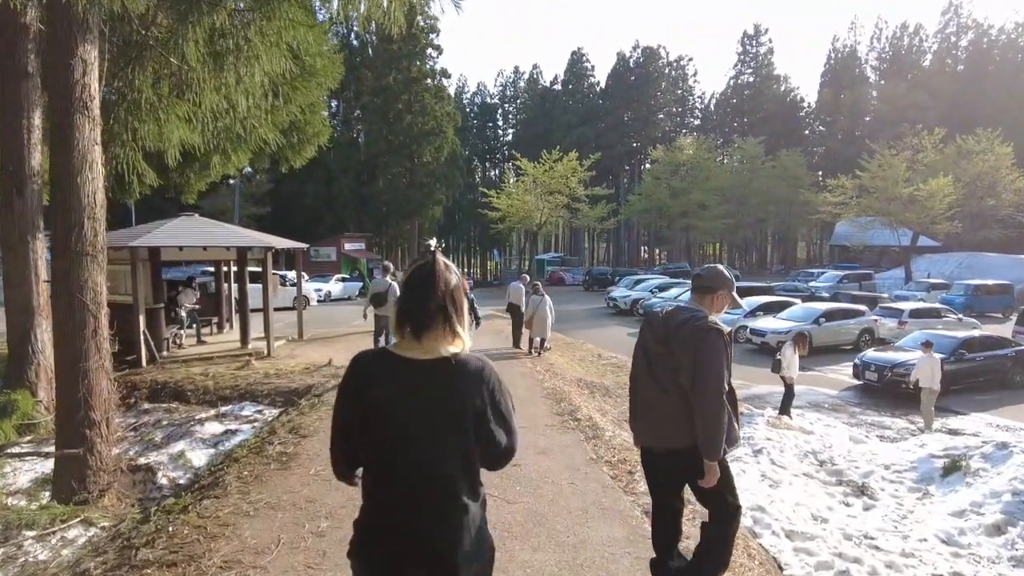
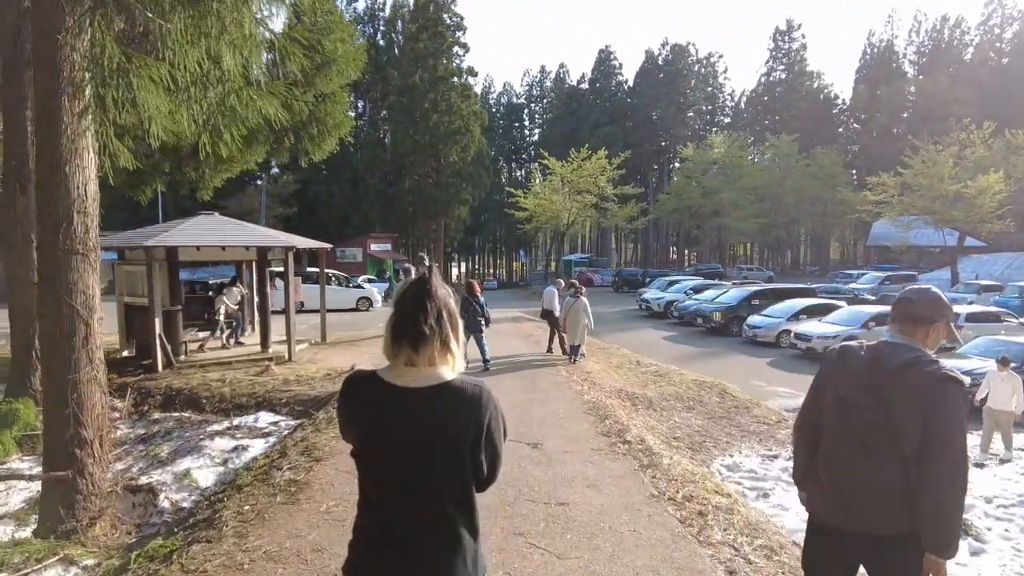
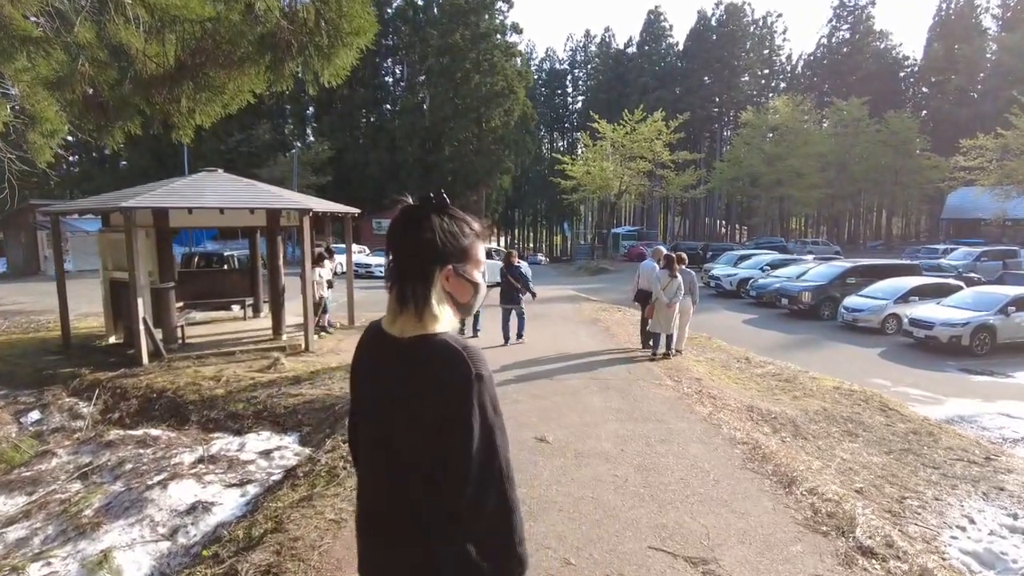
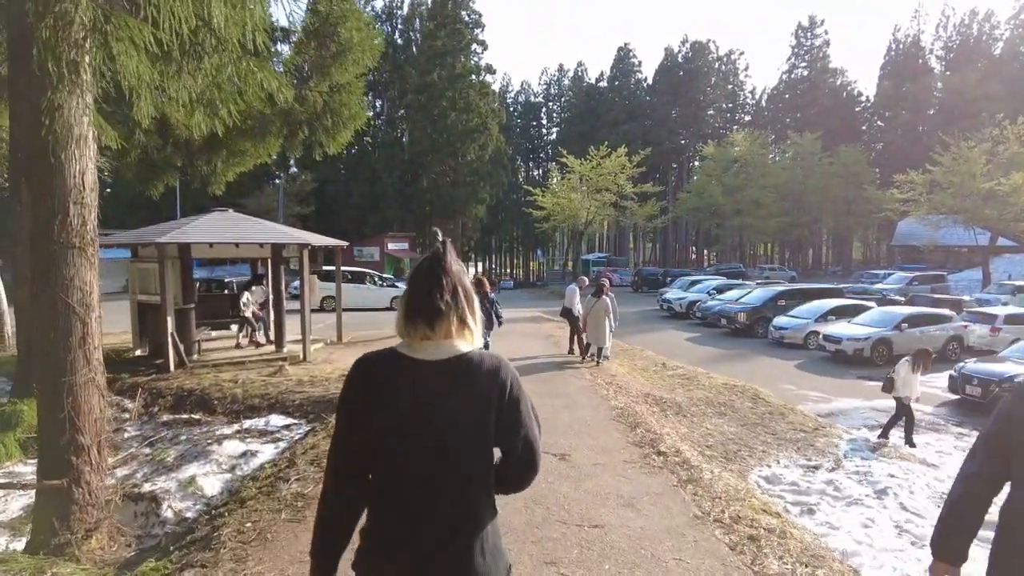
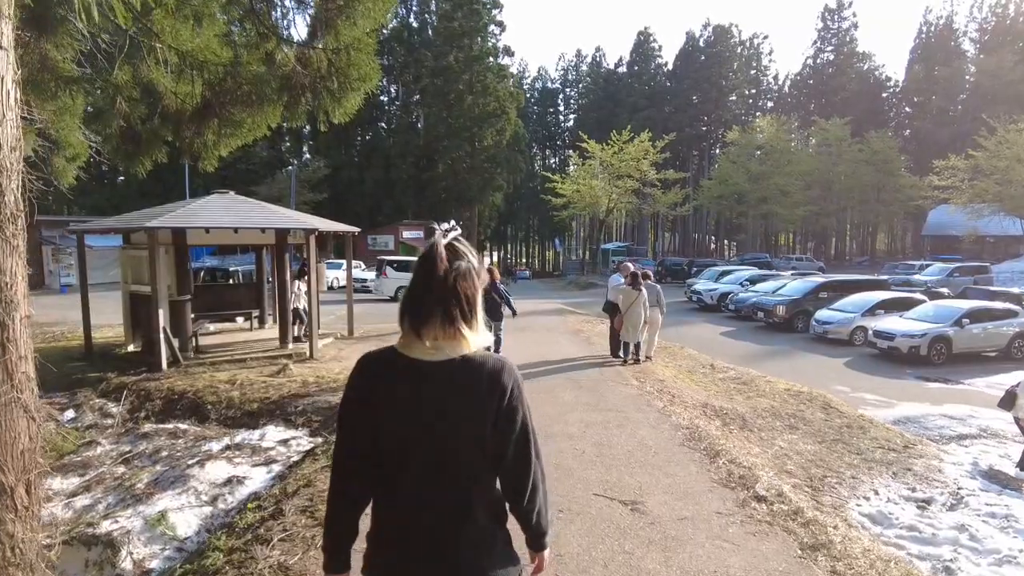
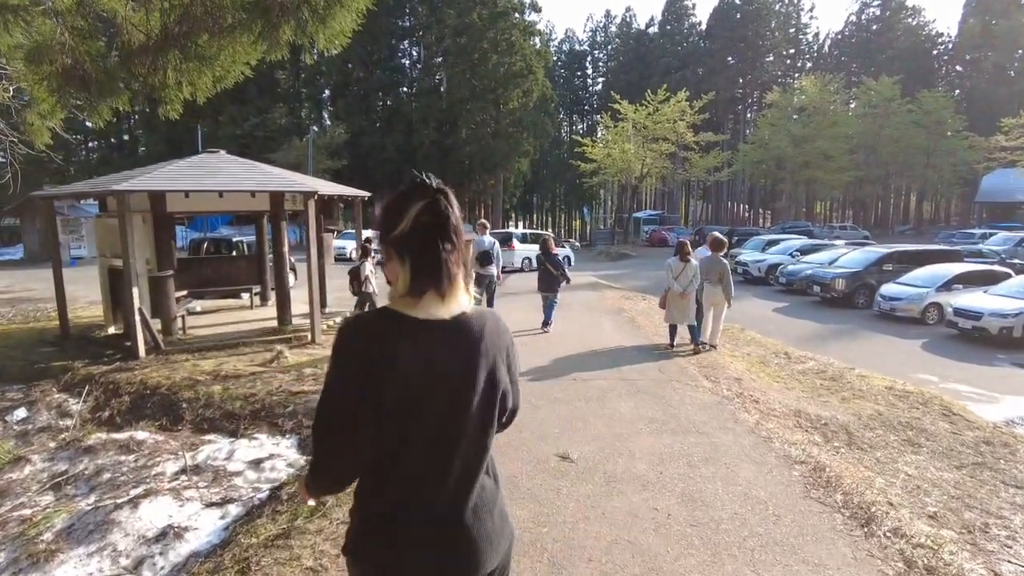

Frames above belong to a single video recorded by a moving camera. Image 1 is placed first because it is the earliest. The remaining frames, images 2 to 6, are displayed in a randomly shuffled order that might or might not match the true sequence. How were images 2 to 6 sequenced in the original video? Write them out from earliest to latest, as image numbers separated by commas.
2, 4, 5, 3, 6
